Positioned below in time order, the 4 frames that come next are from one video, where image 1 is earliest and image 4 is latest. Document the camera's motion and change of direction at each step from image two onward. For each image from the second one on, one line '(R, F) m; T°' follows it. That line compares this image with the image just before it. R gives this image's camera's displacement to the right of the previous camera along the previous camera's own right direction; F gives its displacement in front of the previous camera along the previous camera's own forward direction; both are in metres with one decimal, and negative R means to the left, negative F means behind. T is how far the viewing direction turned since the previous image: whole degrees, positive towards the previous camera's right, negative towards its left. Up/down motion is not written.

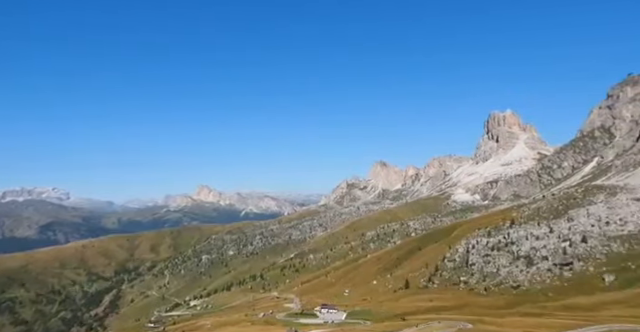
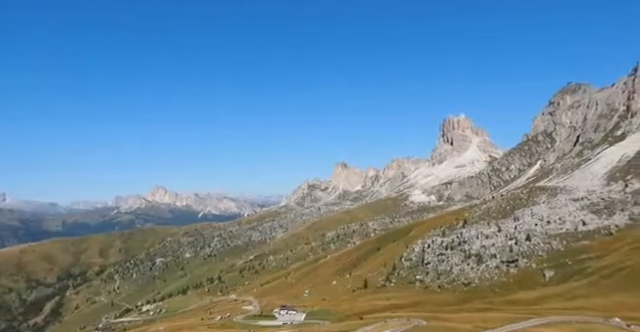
(+1.0, -10.8) m; +4°
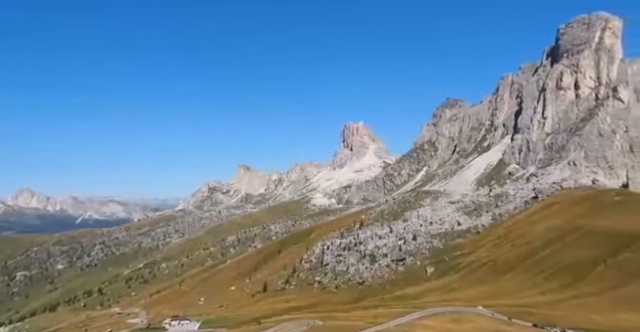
(+1.8, -15.5) m; +10°
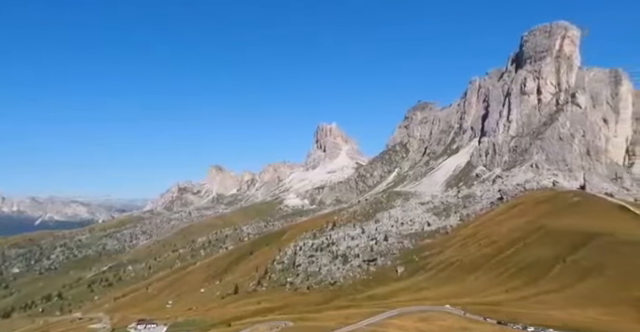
(+0.6, -2.7) m; +3°
